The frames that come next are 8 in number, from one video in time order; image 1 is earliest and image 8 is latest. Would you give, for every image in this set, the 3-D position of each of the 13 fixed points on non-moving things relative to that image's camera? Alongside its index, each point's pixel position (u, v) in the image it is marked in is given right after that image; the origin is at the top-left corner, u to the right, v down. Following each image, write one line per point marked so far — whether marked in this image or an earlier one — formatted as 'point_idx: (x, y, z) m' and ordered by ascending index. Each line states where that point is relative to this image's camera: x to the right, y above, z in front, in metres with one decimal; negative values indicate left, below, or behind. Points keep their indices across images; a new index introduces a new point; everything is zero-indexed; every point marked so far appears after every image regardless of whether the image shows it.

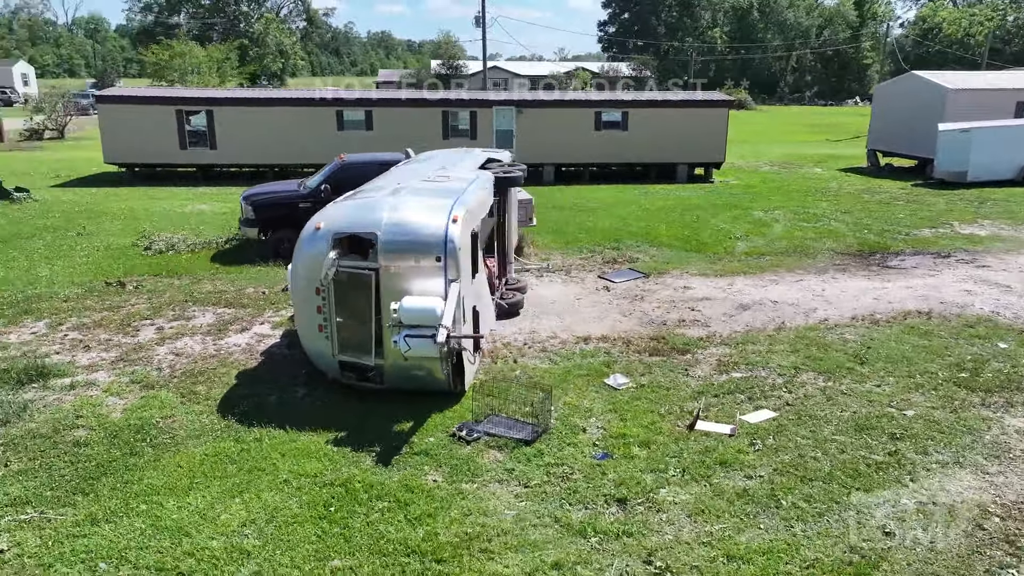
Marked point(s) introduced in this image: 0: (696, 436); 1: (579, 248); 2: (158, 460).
0: (+1.7, -1.4, +6.8) m
1: (+1.3, +0.7, +14.1) m
2: (-3.1, -1.5, +6.3) m
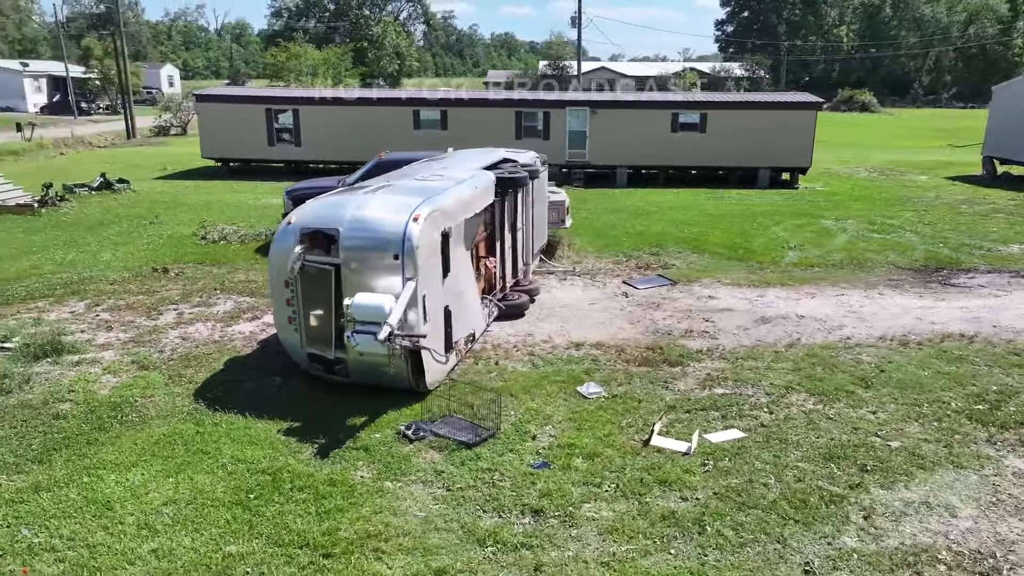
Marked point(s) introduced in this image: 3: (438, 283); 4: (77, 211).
0: (+1.2, -1.5, +6.5) m
1: (+1.9, +0.7, +13.8) m
2: (-3.6, -1.3, +6.7) m
3: (-0.8, 0.0, +7.5) m
4: (-10.9, +1.9, +18.4) m
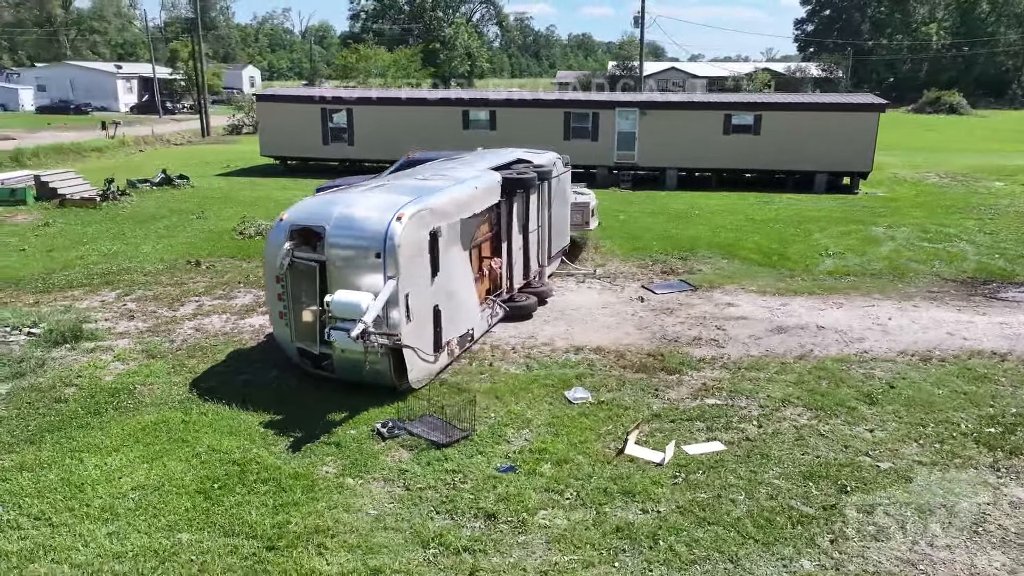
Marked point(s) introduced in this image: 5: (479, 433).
0: (+0.9, -1.5, +6.4) m
1: (+2.4, +0.6, +13.5) m
2: (-3.8, -1.3, +7.0) m
3: (-0.9, 0.0, +7.5) m
4: (-9.9, +2.2, +19.3) m
5: (-0.3, -1.3, +6.8) m
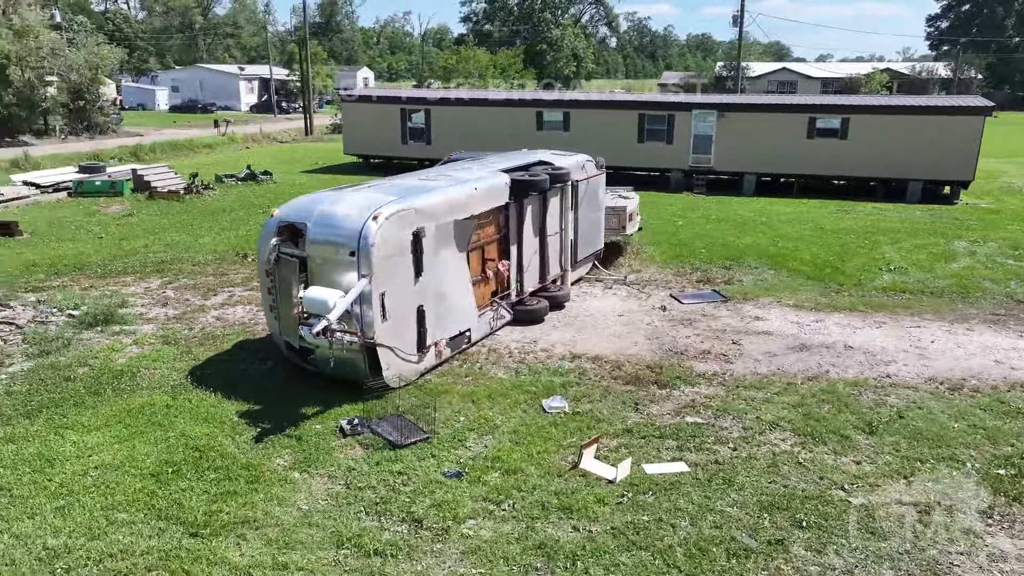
0: (+0.5, -1.6, +6.1) m
1: (+3.0, +0.4, +13.0) m
2: (-4.1, -1.1, +7.4) m
3: (-1.1, 0.0, +7.5) m
4: (-8.3, +2.5, +20.5) m
5: (-0.7, -1.4, +6.8) m
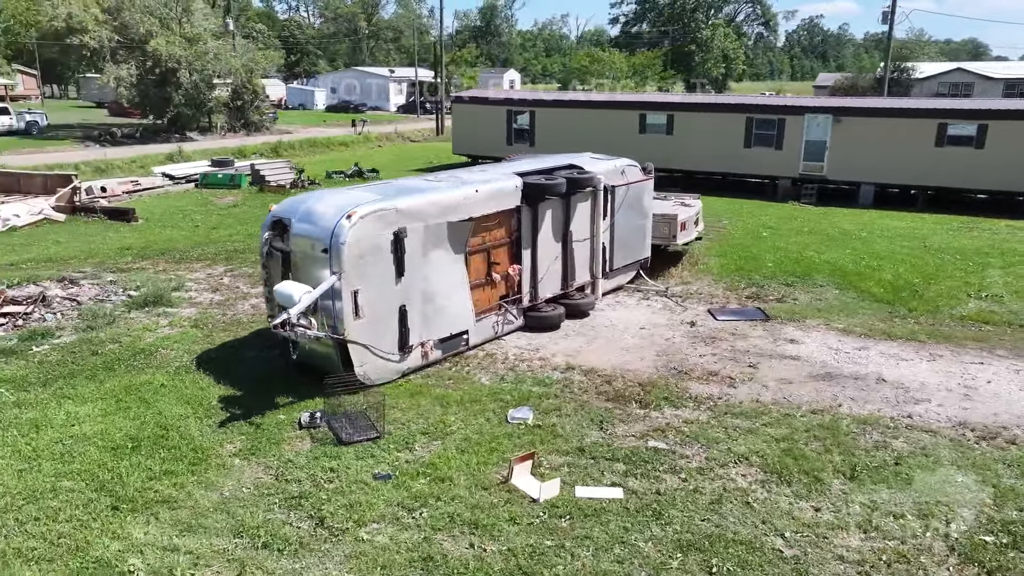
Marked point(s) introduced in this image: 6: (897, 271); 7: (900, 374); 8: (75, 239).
0: (-0.2, -1.6, +5.9) m
1: (+3.8, +0.2, +12.2) m
2: (-4.4, -1.0, +8.0) m
3: (-1.3, 0.0, +7.6) m
4: (-5.8, +2.8, +21.7) m
5: (-1.1, -1.4, +6.8) m
6: (+6.8, +0.3, +12.9) m
7: (+4.4, -1.0, +8.3) m
8: (-9.2, +1.1, +15.5) m
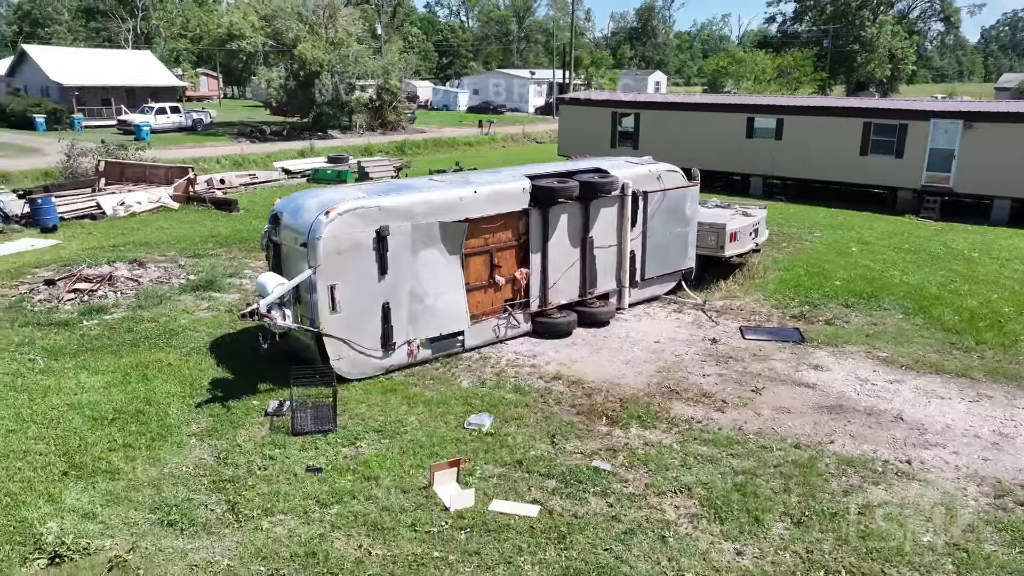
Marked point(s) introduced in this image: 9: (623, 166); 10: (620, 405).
0: (-0.8, -1.6, +5.9) m
1: (+4.3, -0.1, +11.3) m
2: (-4.5, -0.8, +8.7) m
3: (-1.6, +0.1, +7.7) m
4: (-3.1, +2.9, +22.4) m
5: (-1.6, -1.3, +6.9) m
6: (+7.4, -0.1, +11.4) m
7: (+4.1, -1.3, +7.3) m
8: (-7.8, +1.5, +17.0) m
9: (+1.6, +1.7, +10.1) m
10: (+1.1, -1.2, +7.5) m
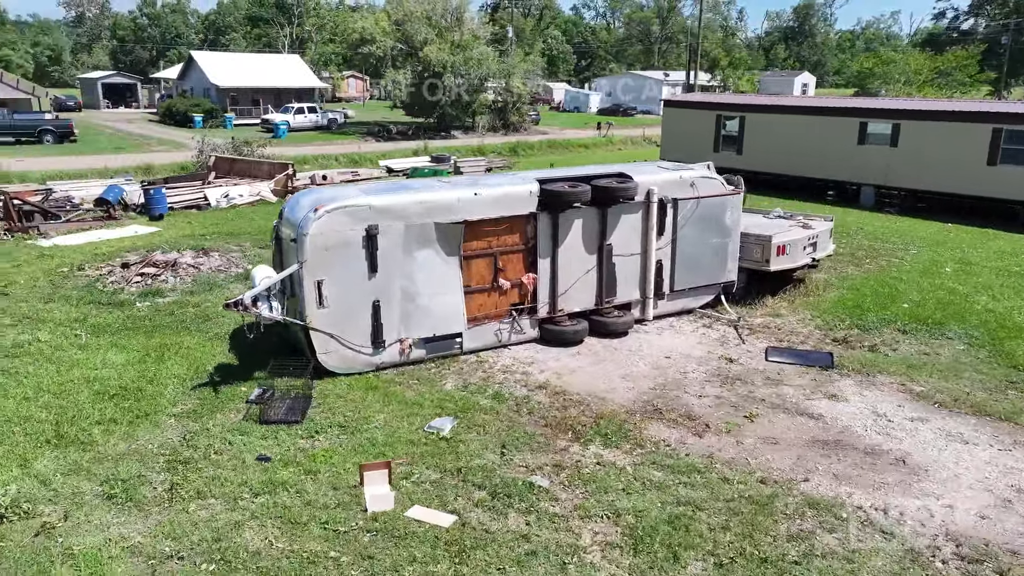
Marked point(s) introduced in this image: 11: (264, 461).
0: (-1.4, -1.6, +5.9) m
1: (+4.7, -0.4, +10.3) m
2: (-4.5, -0.6, +9.4) m
3: (-1.7, +0.1, +7.8) m
4: (-0.5, +2.9, +22.5) m
5: (-1.9, -1.3, +7.0) m
6: (+7.8, -0.6, +9.9) m
7: (+3.7, -1.5, +6.5) m
8: (-6.1, +1.7, +18.1) m
9: (+1.9, +1.5, +9.7) m
10: (+0.8, -1.3, +7.1) m
11: (-2.1, -1.5, +6.3) m
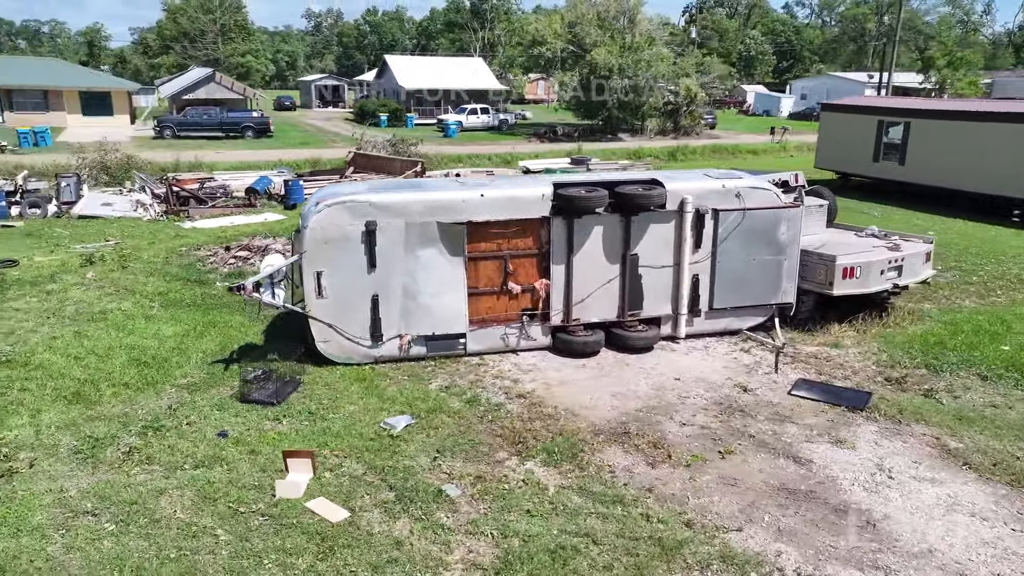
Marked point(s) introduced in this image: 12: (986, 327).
0: (-2.0, -1.5, +6.2) m
1: (+5.0, -0.8, +8.9) m
2: (-4.1, -0.3, +10.3) m
3: (-1.8, +0.2, +8.1) m
4: (+3.2, +2.7, +22.0) m
5: (-2.3, -1.2, +7.4) m
6: (+7.8, -1.2, +7.8) m
7: (+3.0, -1.8, +5.4) m
8: (-3.4, +2.0, +19.1) m
9: (+2.2, +1.3, +9.0) m
10: (+0.4, -1.4, +6.8) m
11: (-2.7, -1.4, +6.8) m
12: (+6.4, -0.5, +9.9) m
